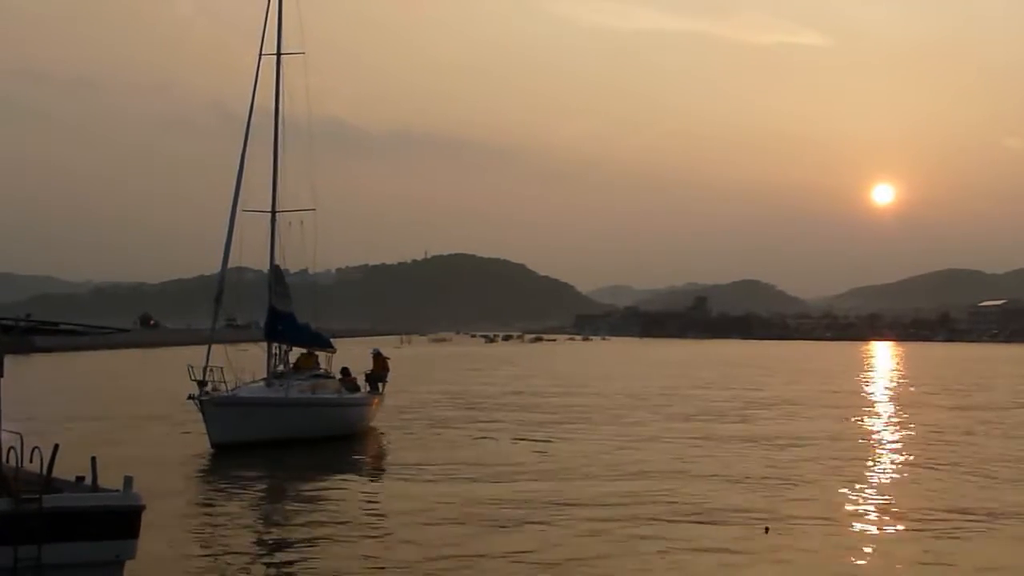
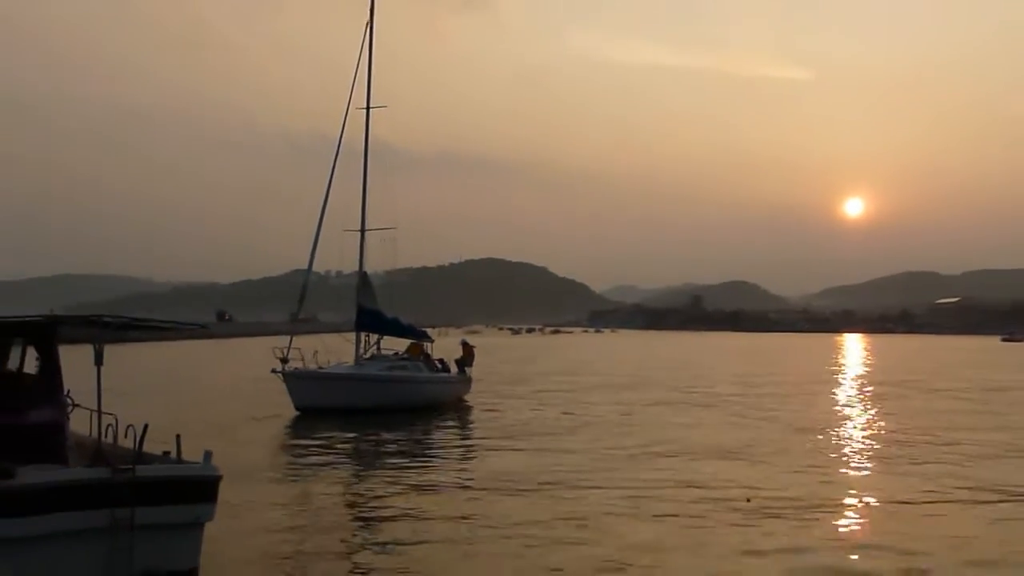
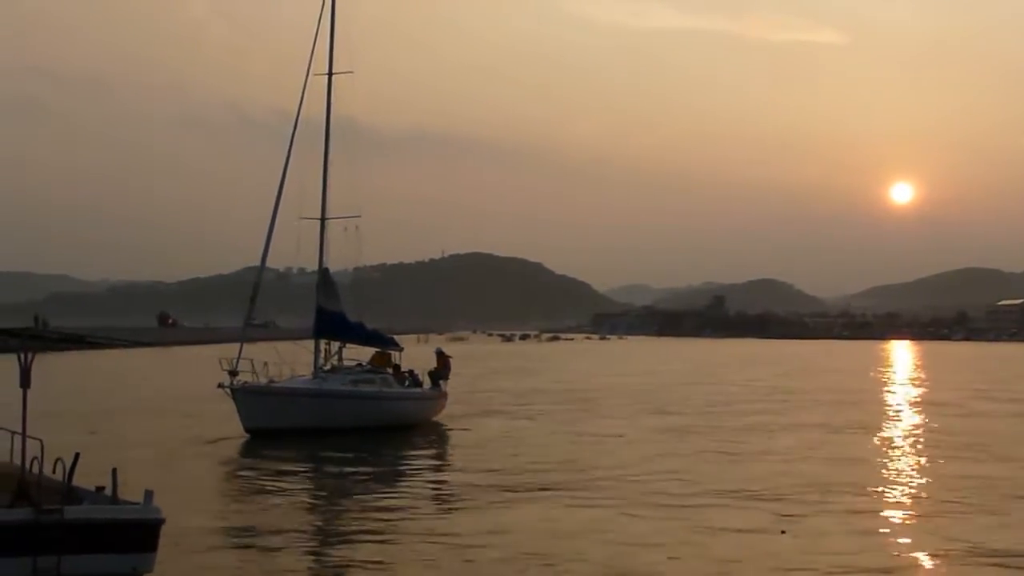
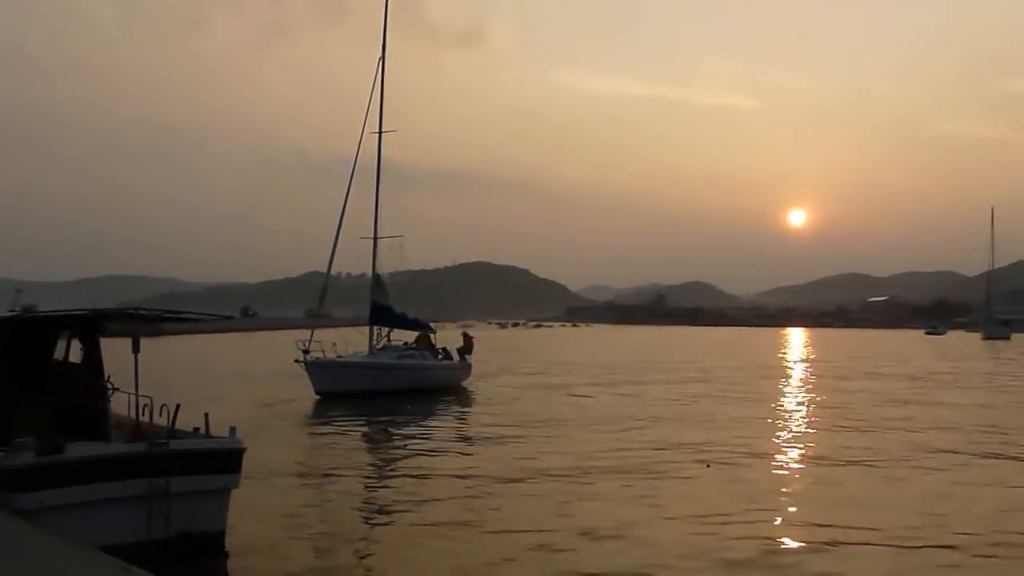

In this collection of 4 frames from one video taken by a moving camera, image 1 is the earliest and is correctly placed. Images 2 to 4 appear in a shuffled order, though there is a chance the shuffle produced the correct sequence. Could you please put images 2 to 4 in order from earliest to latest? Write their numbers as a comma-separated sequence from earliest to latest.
3, 2, 4
